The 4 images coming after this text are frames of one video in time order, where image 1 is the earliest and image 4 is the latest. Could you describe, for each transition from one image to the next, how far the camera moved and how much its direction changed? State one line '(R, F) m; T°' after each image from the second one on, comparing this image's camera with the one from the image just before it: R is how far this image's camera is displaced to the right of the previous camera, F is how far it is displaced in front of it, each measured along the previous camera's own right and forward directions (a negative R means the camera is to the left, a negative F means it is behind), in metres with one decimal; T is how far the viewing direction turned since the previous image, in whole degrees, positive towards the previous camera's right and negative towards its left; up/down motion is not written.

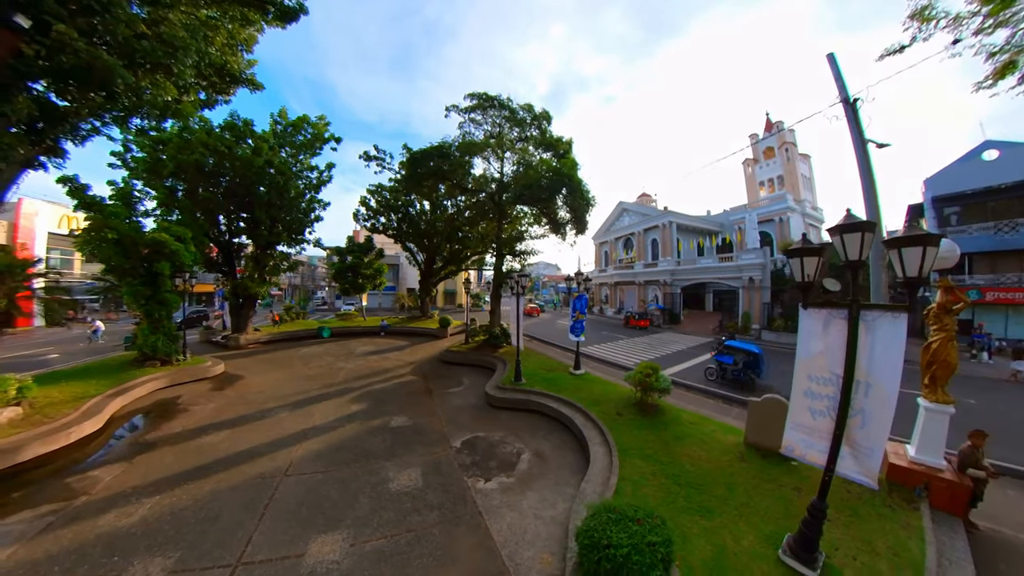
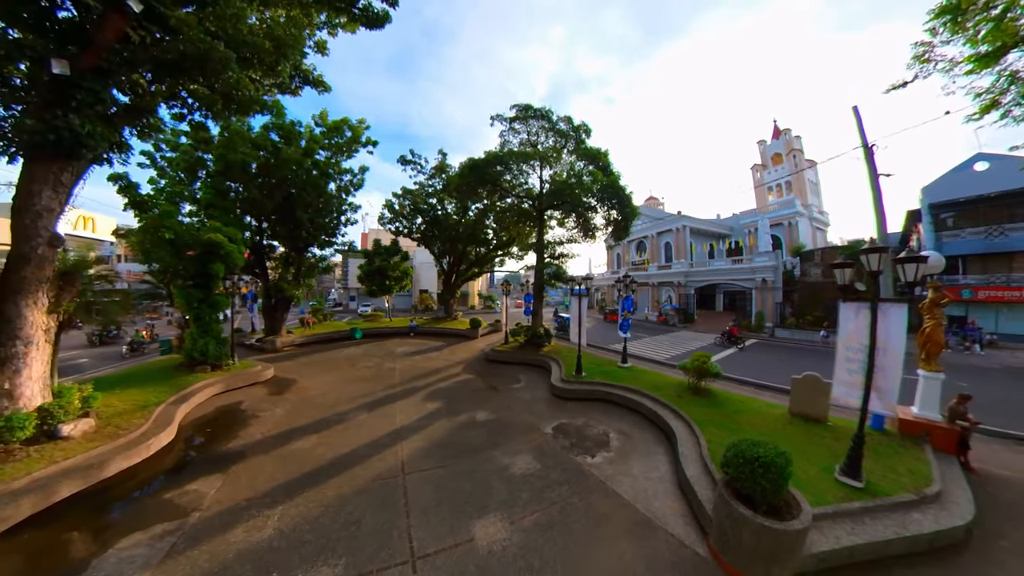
(-1.5, -0.8) m; +1°
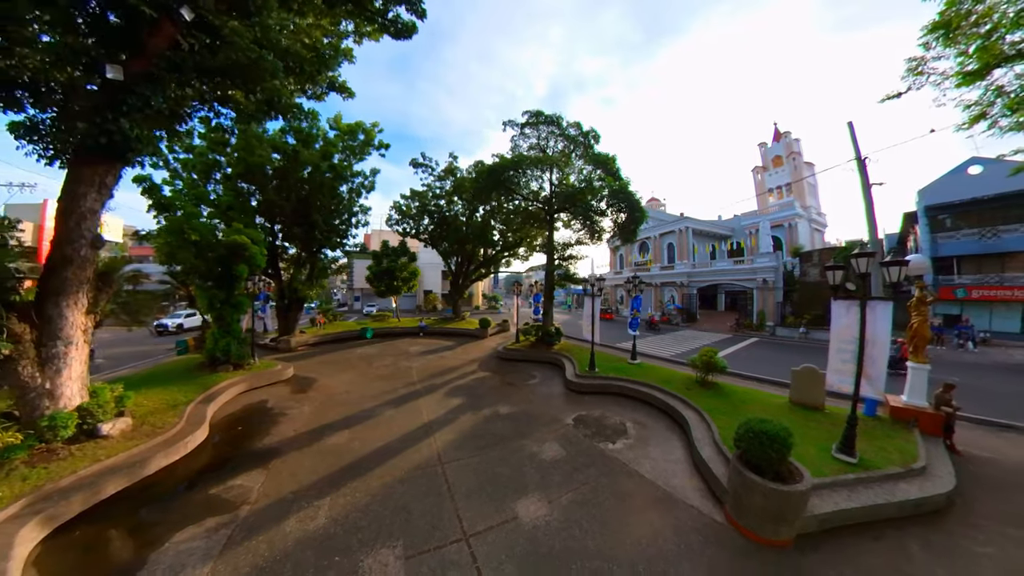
(-0.4, -0.4) m; 0°
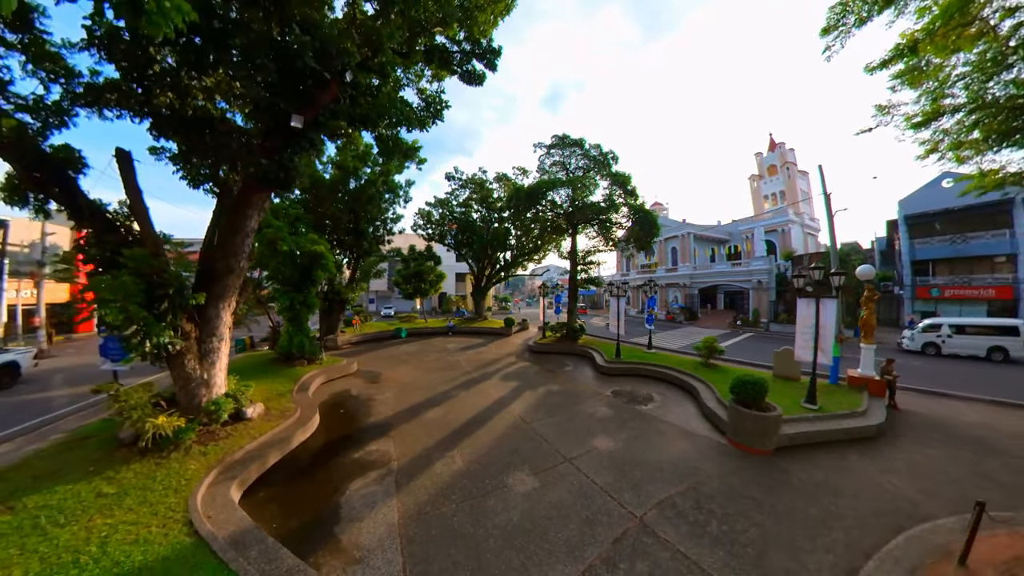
(-1.2, -1.7) m; 0°
